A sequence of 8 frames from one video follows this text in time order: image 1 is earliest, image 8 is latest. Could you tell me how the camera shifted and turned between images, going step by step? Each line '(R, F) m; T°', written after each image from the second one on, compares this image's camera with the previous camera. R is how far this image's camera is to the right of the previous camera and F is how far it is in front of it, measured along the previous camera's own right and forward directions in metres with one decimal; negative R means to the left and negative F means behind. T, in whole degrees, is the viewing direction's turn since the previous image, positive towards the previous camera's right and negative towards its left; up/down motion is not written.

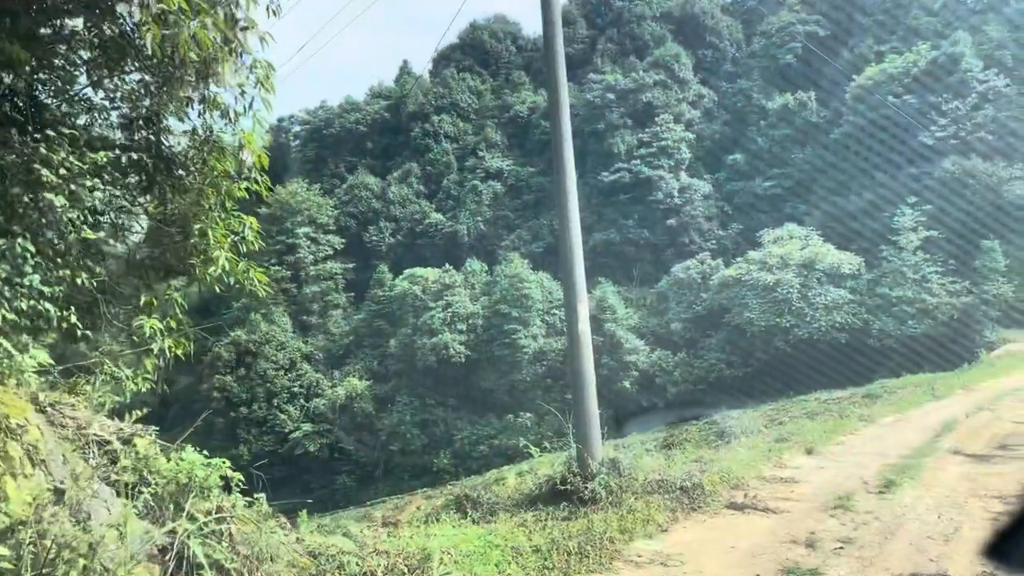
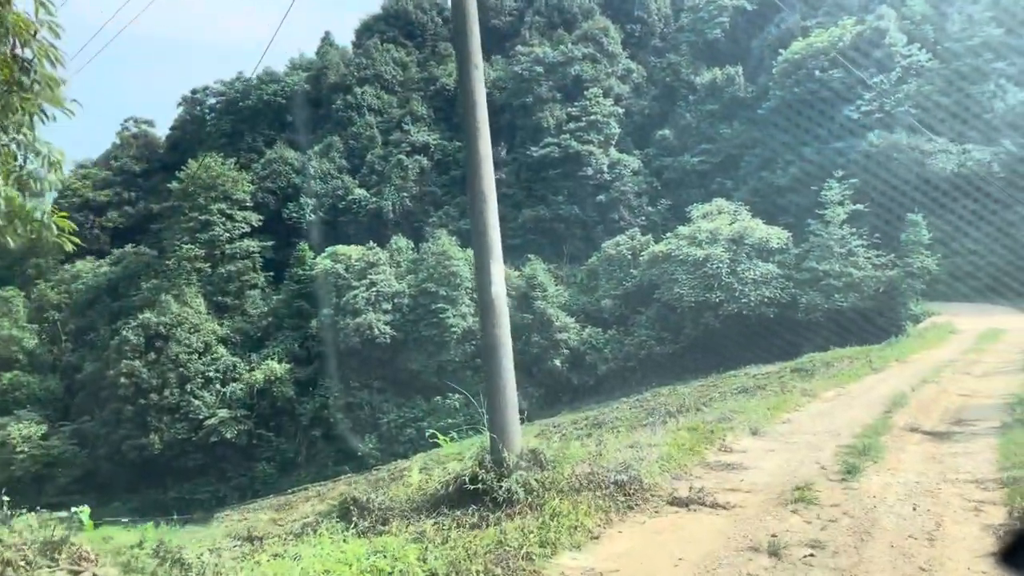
(+0.1, +0.6) m; +5°
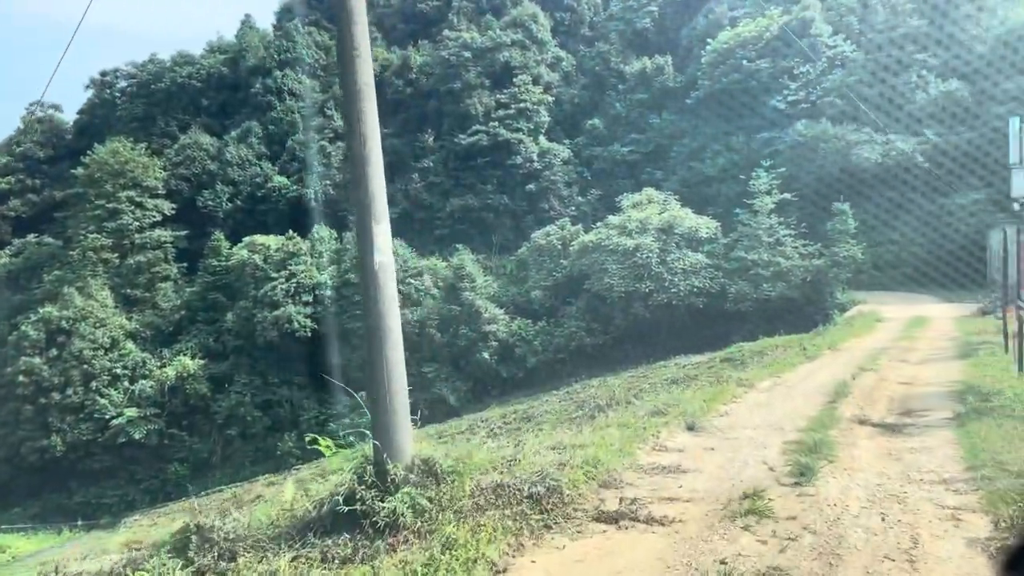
(+0.1, +0.5) m; +5°
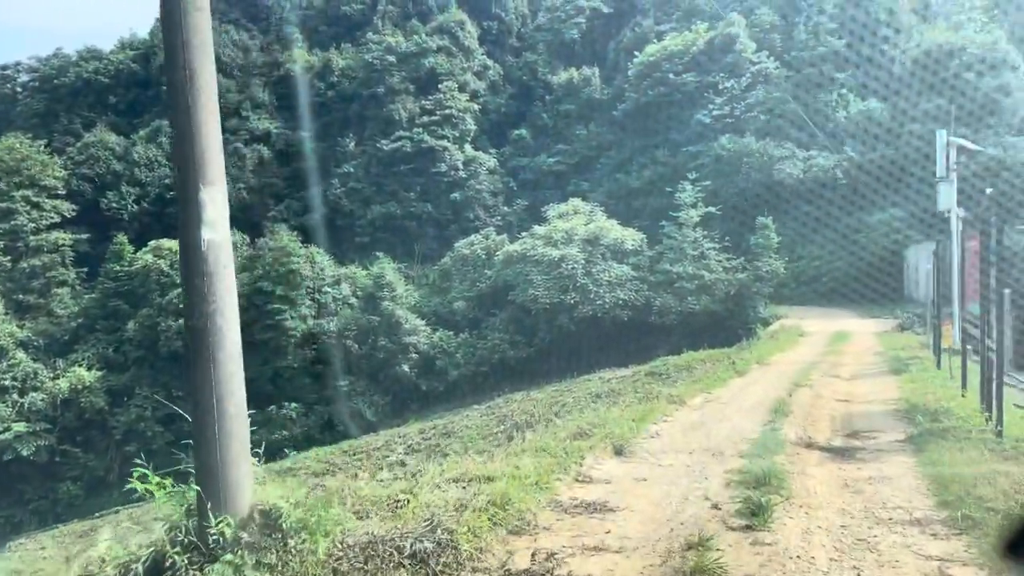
(+0.1, +0.5) m; +5°
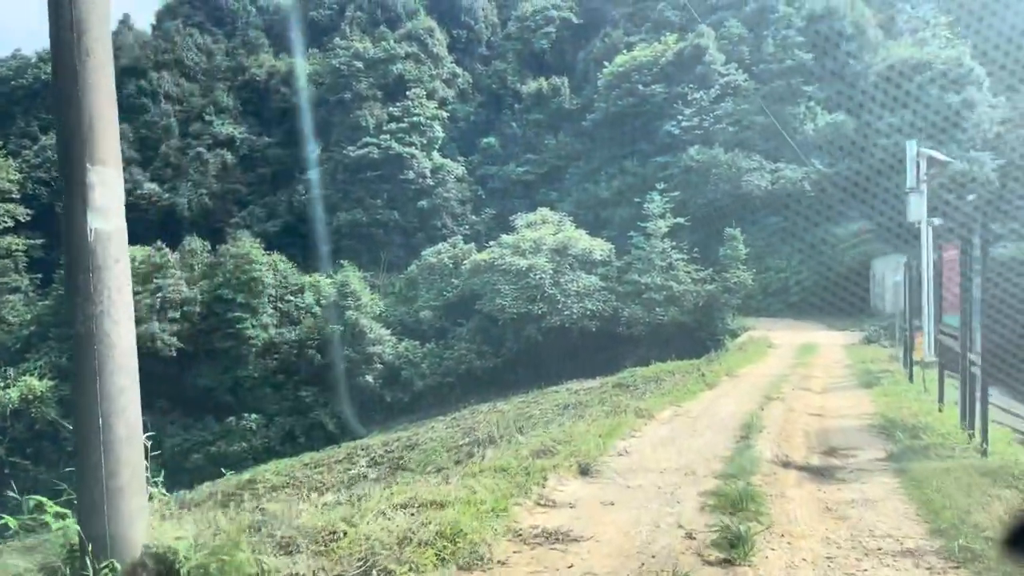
(0.0, +0.2) m; +2°
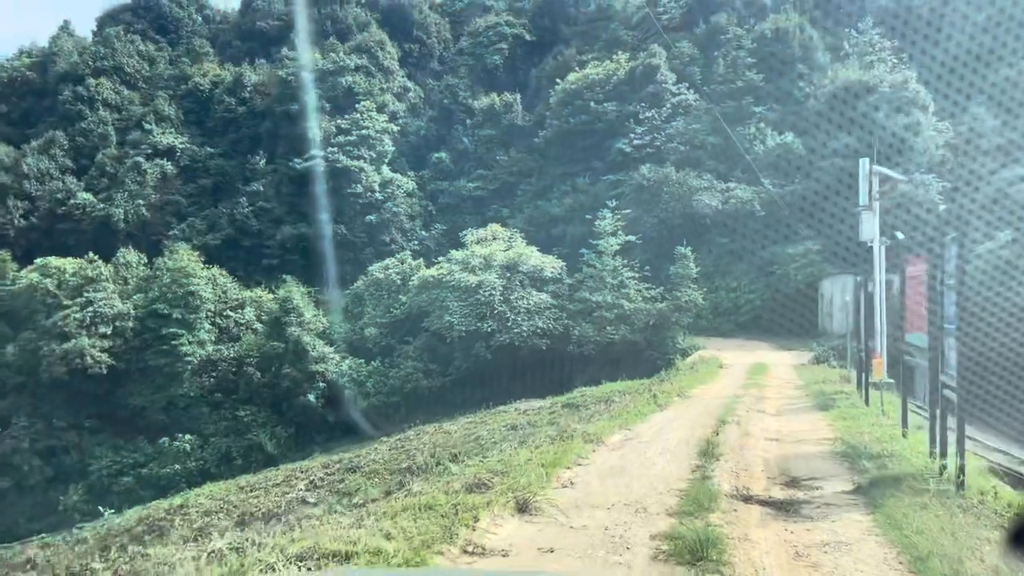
(+0.1, +0.4) m; +3°
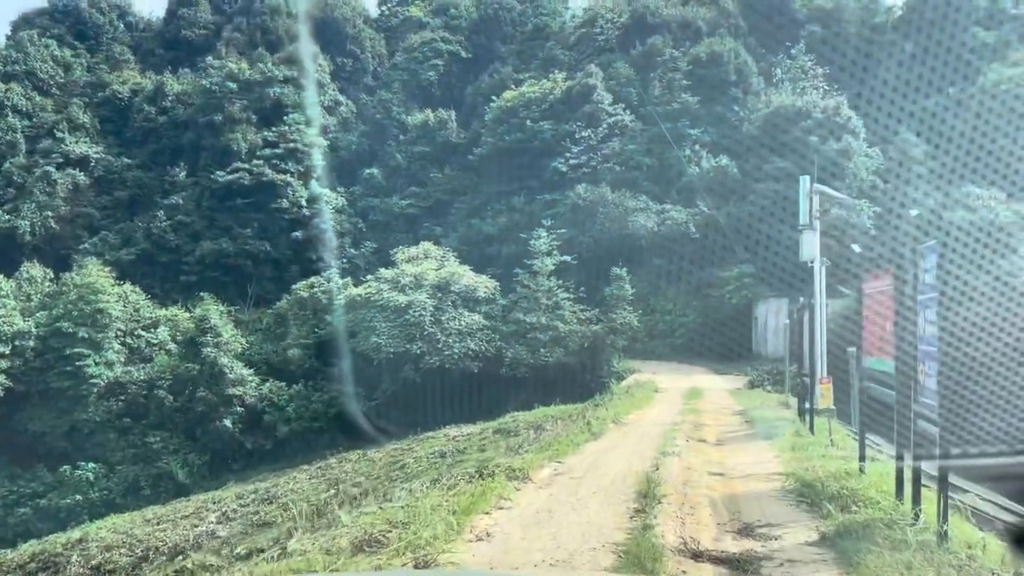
(+0.1, +0.6) m; +4°
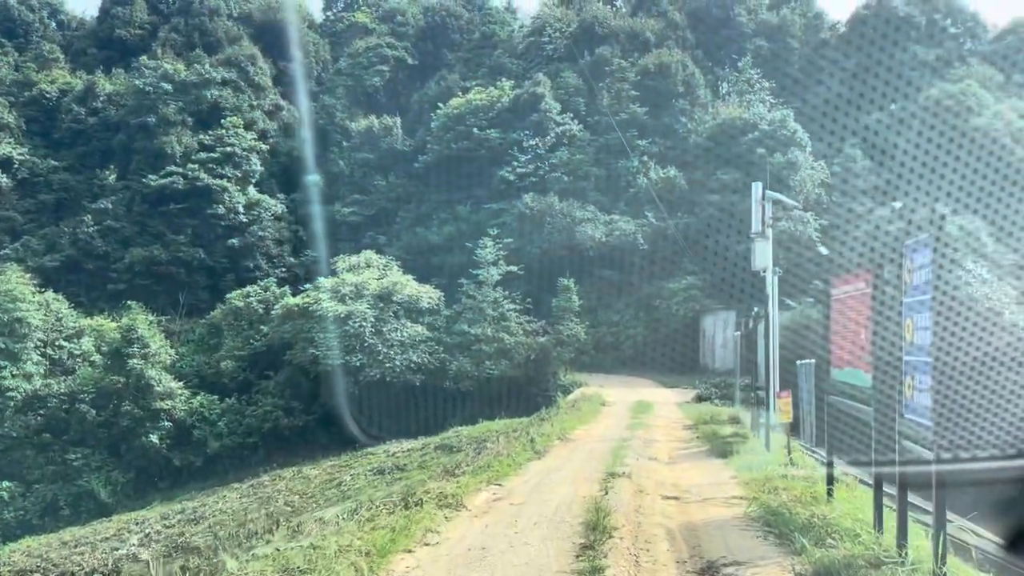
(+0.1, +0.4) m; +3°
